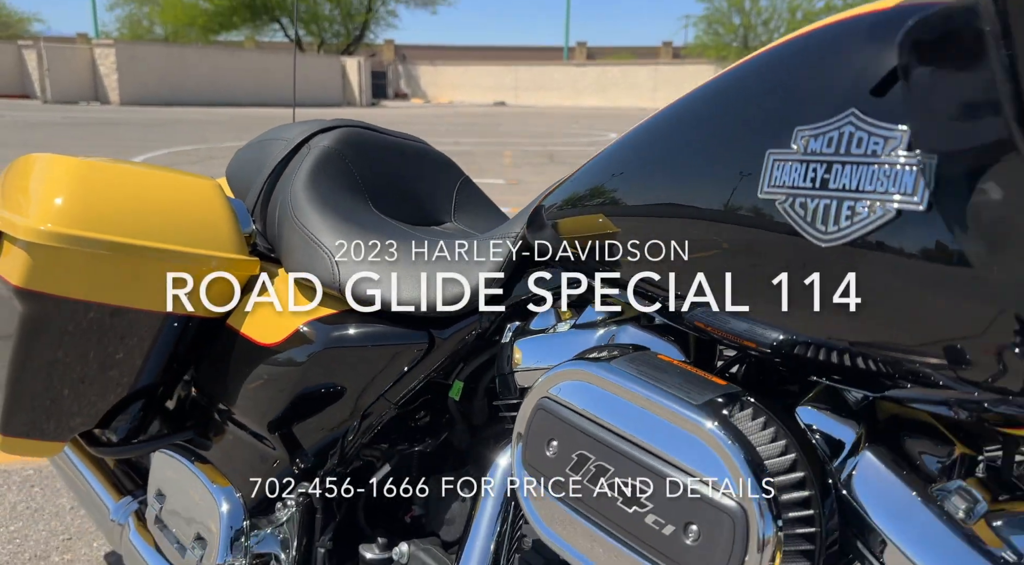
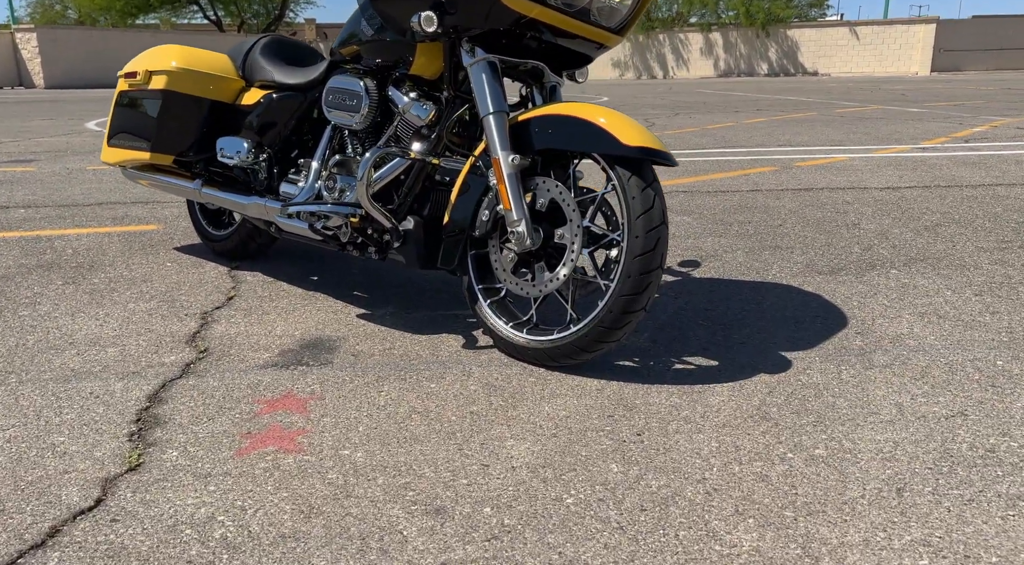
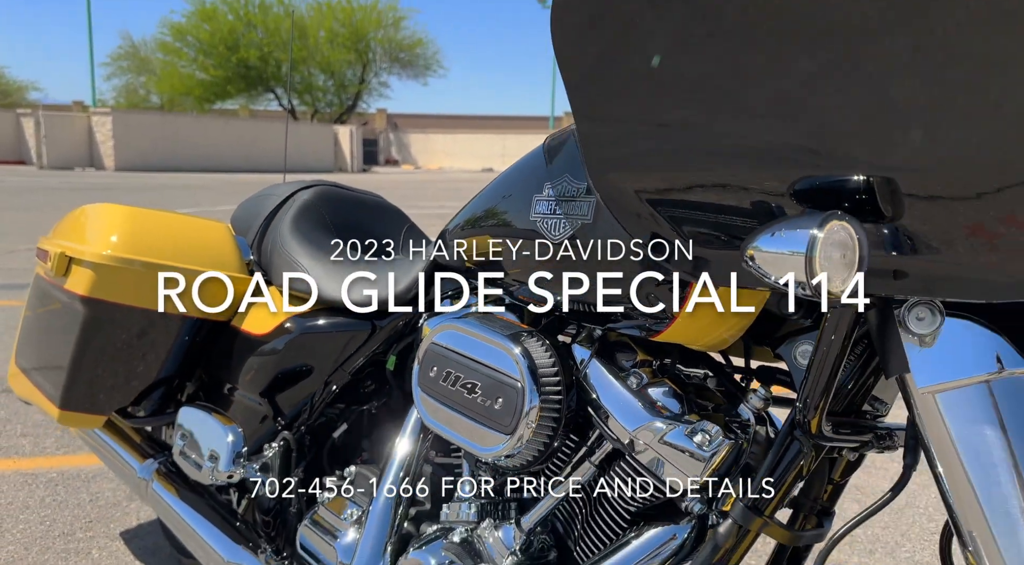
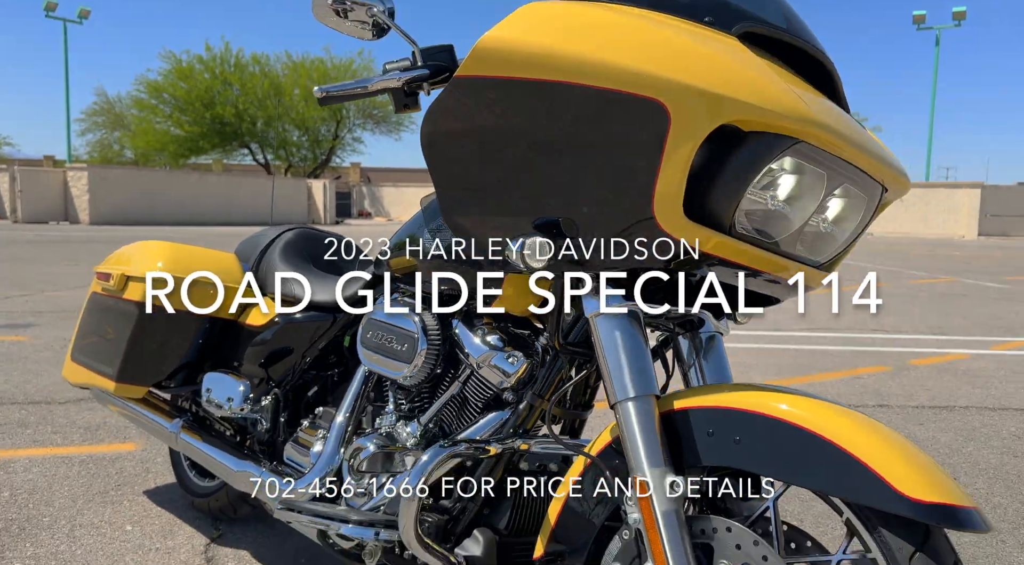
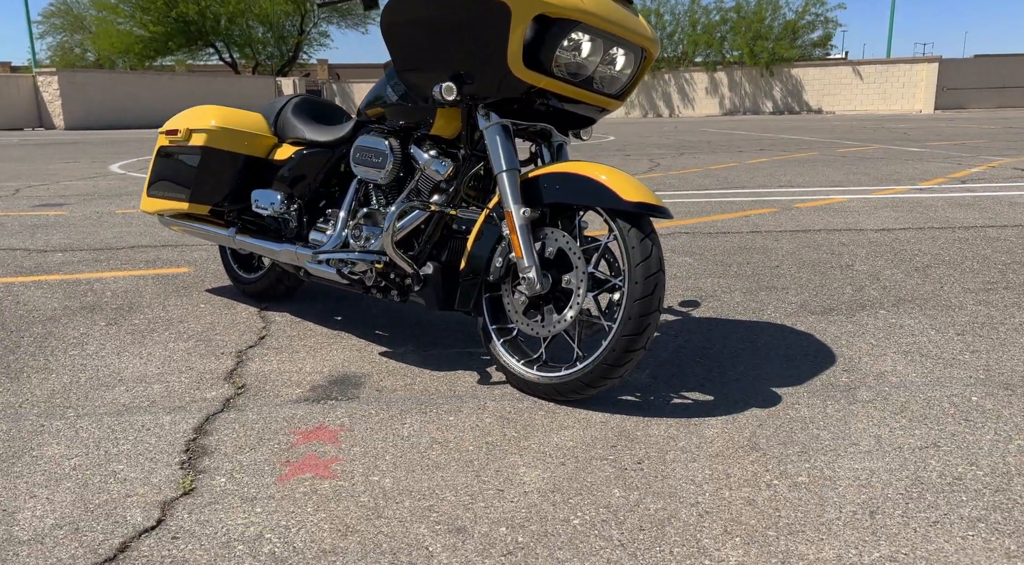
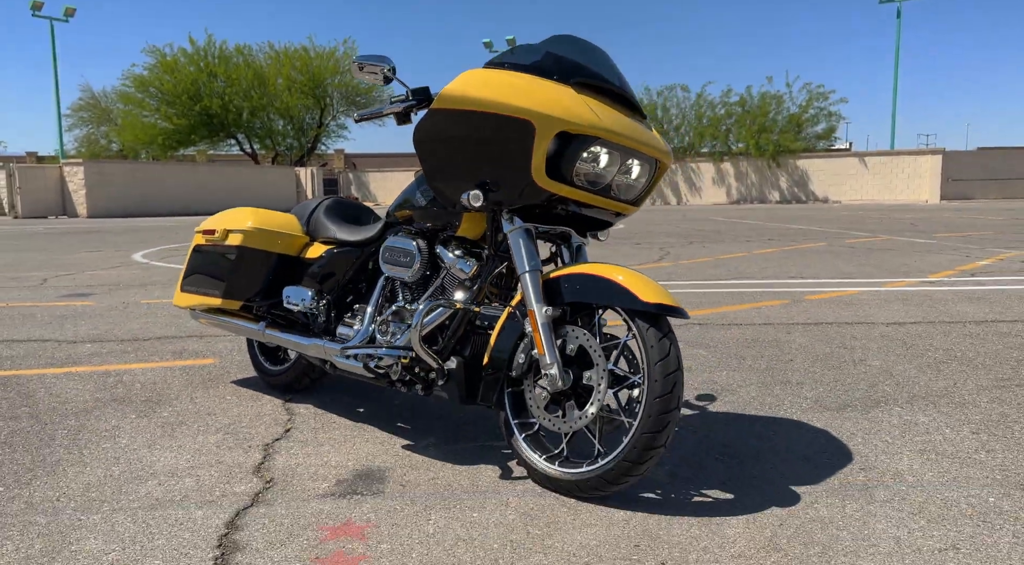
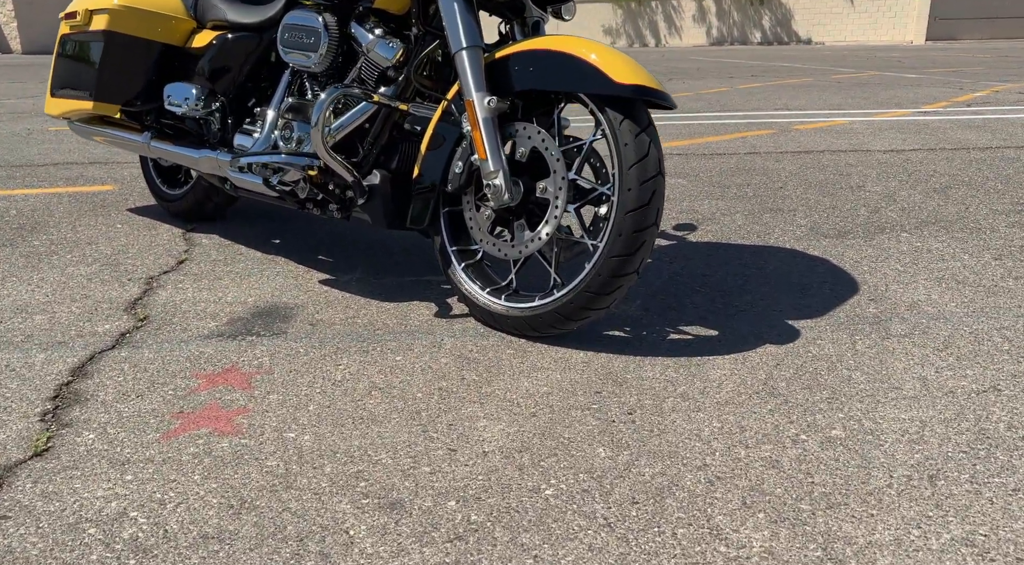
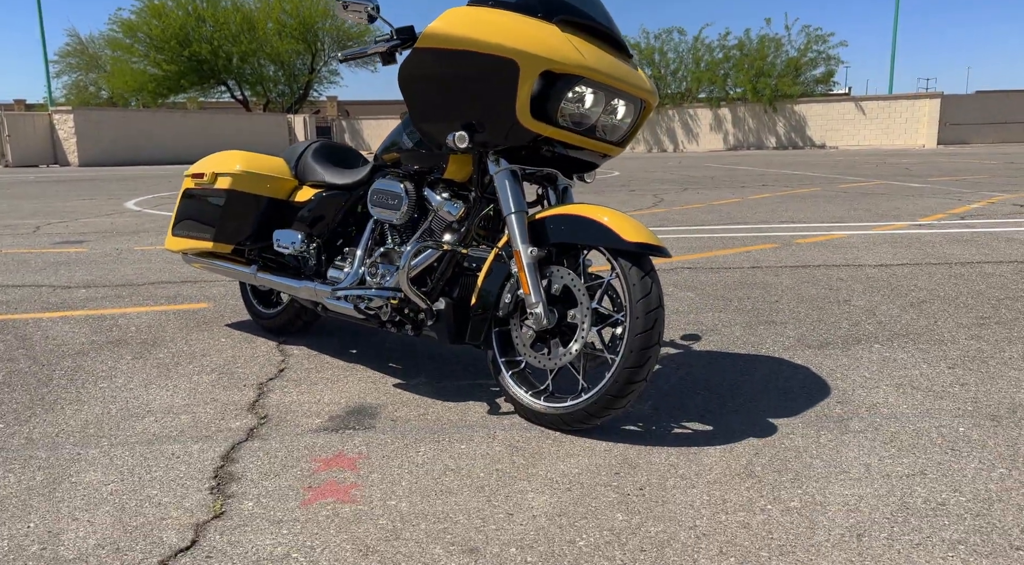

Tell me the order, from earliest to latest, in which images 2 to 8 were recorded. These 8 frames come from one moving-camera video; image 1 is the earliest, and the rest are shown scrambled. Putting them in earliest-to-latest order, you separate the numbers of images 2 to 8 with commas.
3, 4, 6, 8, 5, 2, 7
